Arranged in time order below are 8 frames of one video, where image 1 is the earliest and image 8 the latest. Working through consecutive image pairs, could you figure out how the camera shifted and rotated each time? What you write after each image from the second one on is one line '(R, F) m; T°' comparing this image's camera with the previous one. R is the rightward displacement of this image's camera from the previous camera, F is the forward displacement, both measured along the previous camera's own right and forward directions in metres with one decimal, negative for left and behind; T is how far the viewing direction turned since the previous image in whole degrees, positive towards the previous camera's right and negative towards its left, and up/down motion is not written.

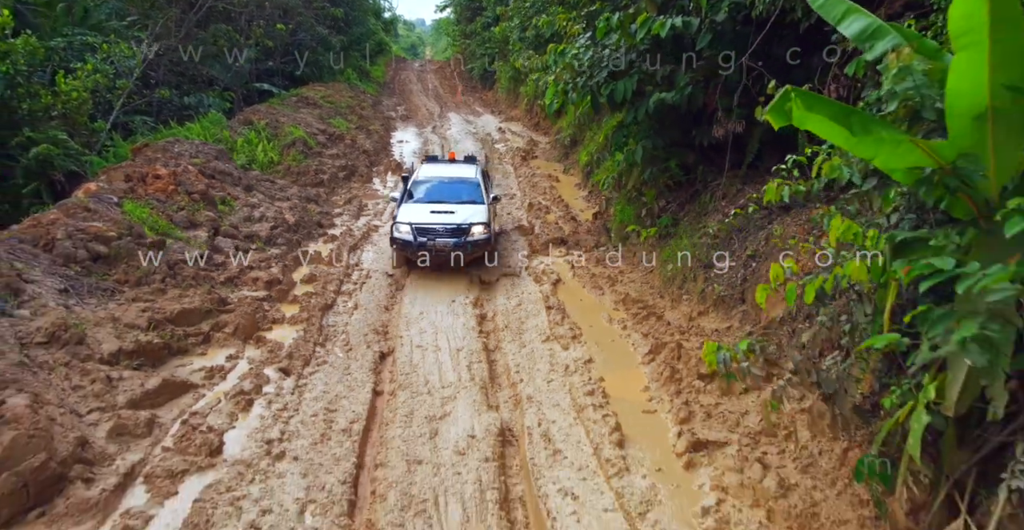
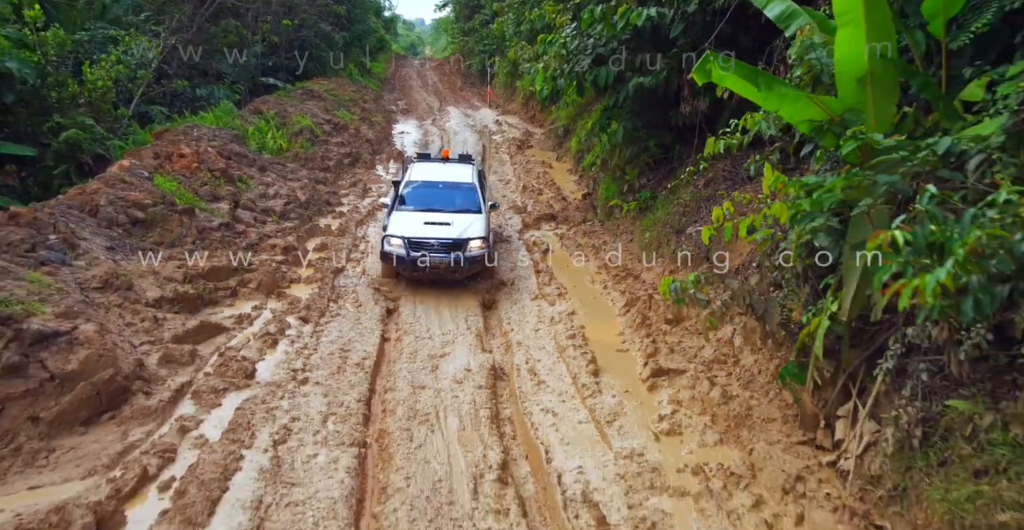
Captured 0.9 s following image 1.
(+0.1, -1.0) m; 0°
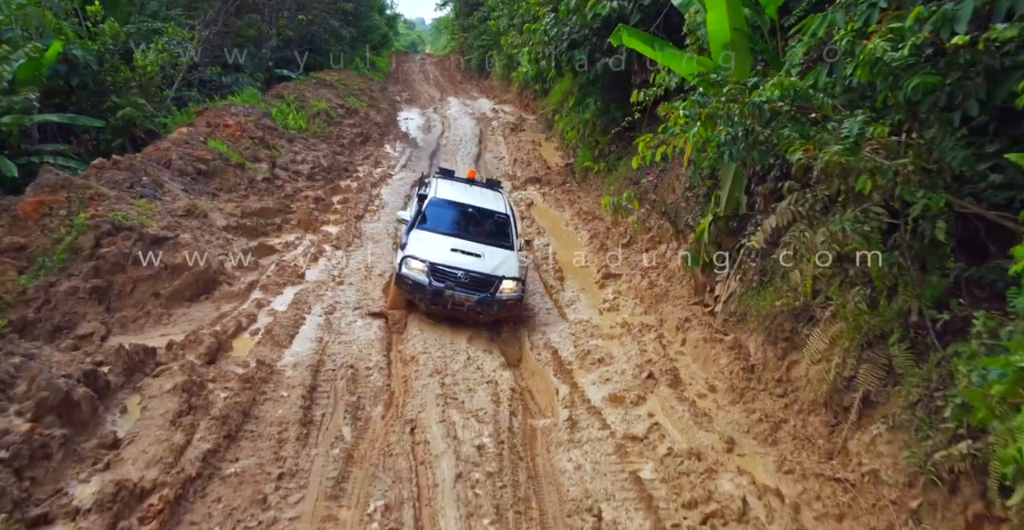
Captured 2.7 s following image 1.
(+0.2, -2.3) m; 0°
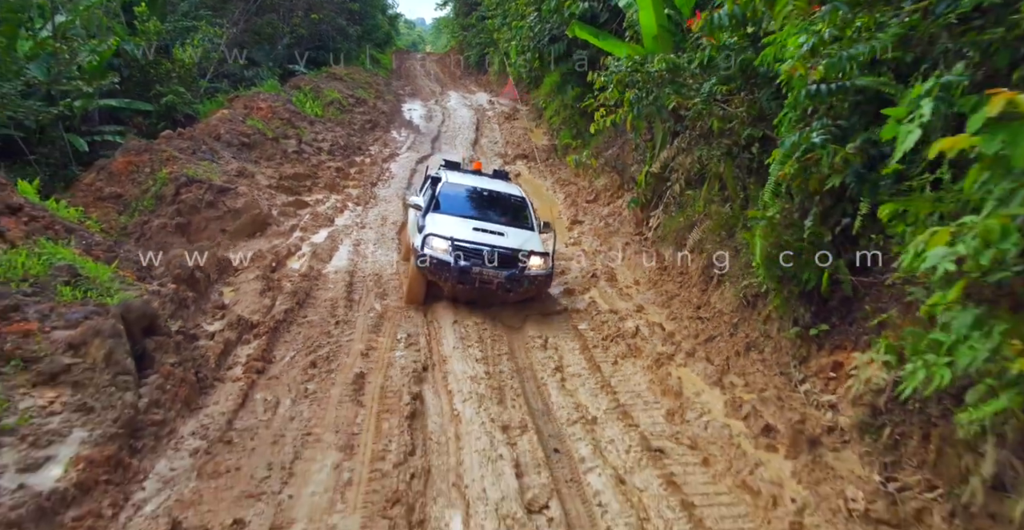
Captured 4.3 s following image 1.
(+0.2, -2.4) m; 0°
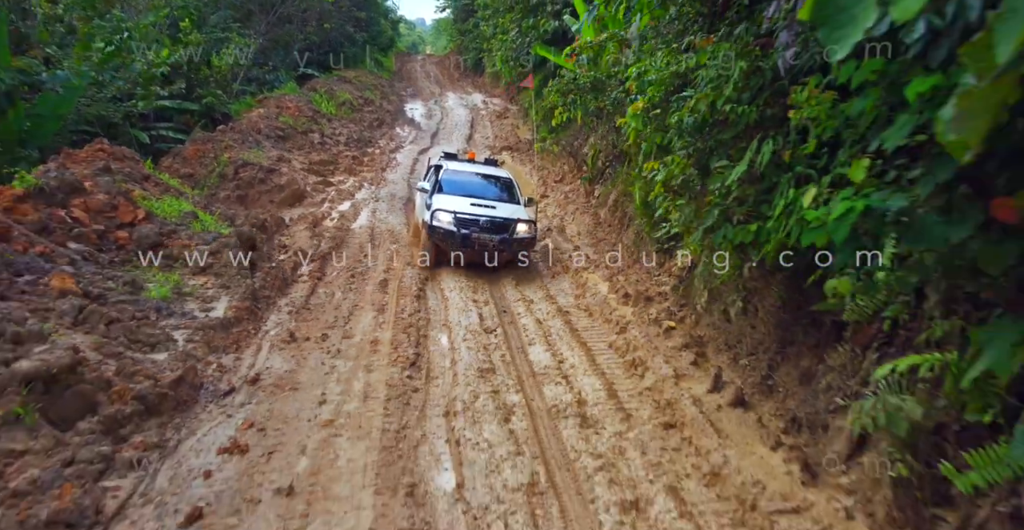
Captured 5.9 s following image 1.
(+0.4, -3.1) m; 0°
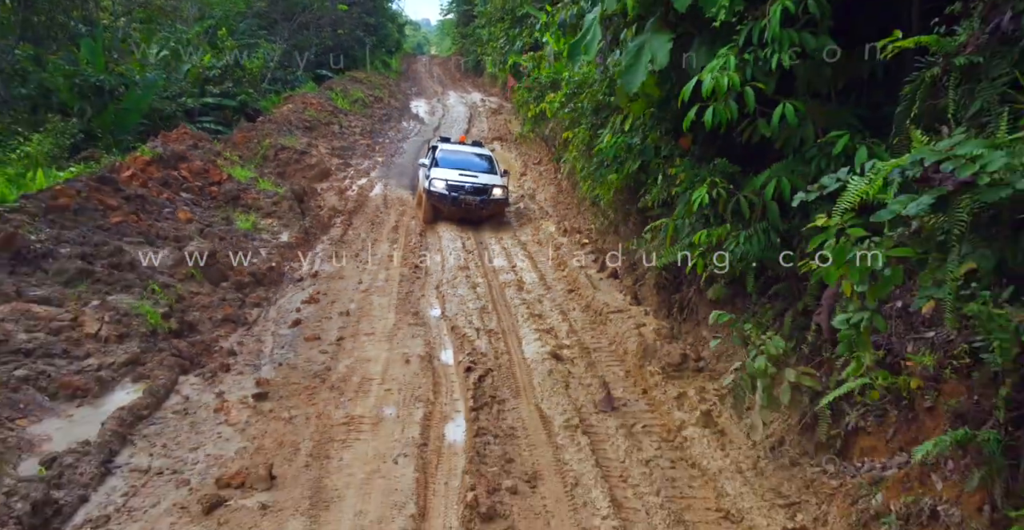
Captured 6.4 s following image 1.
(+0.5, -3.2) m; 0°
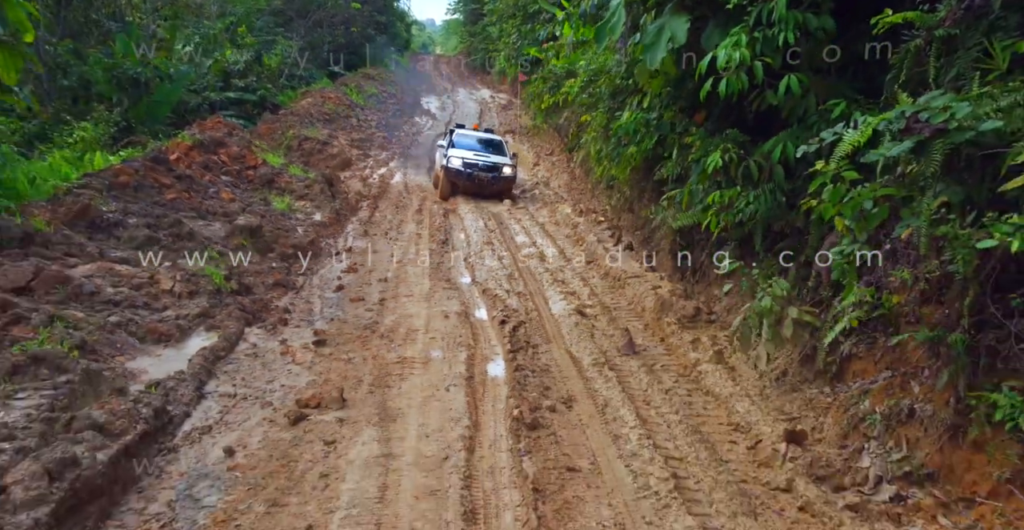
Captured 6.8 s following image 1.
(-0.2, -0.7) m; 0°
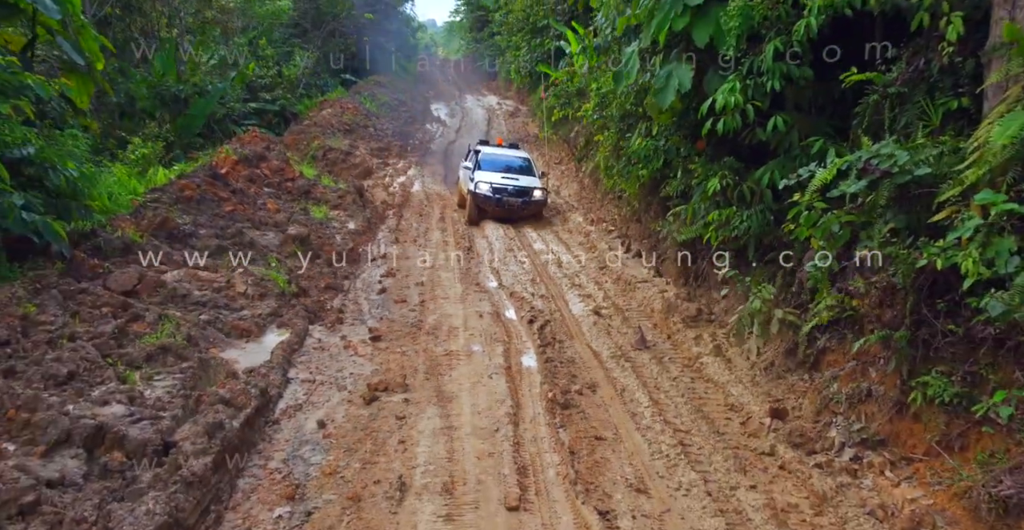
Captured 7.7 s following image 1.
(-0.3, -1.0) m; 0°
